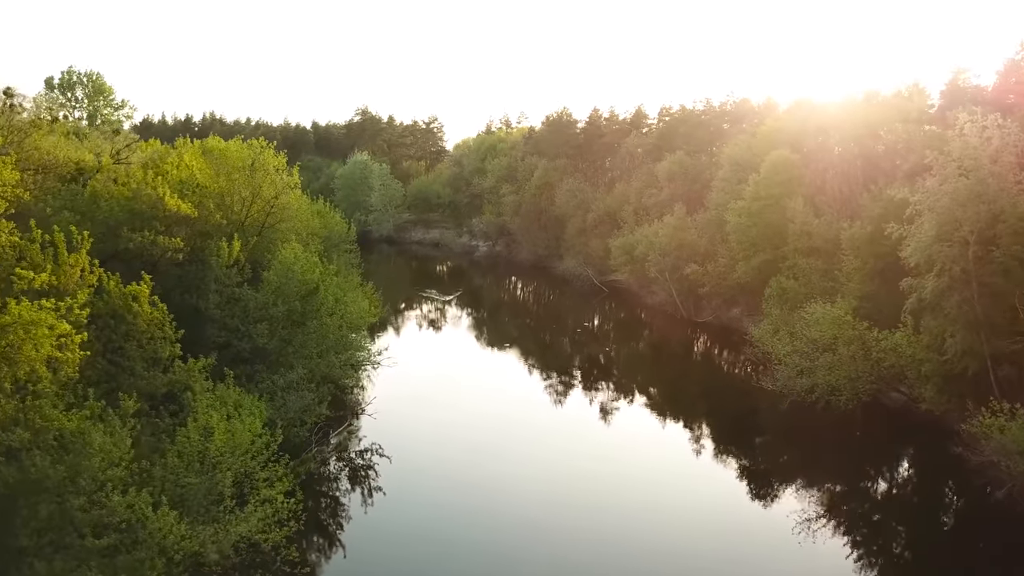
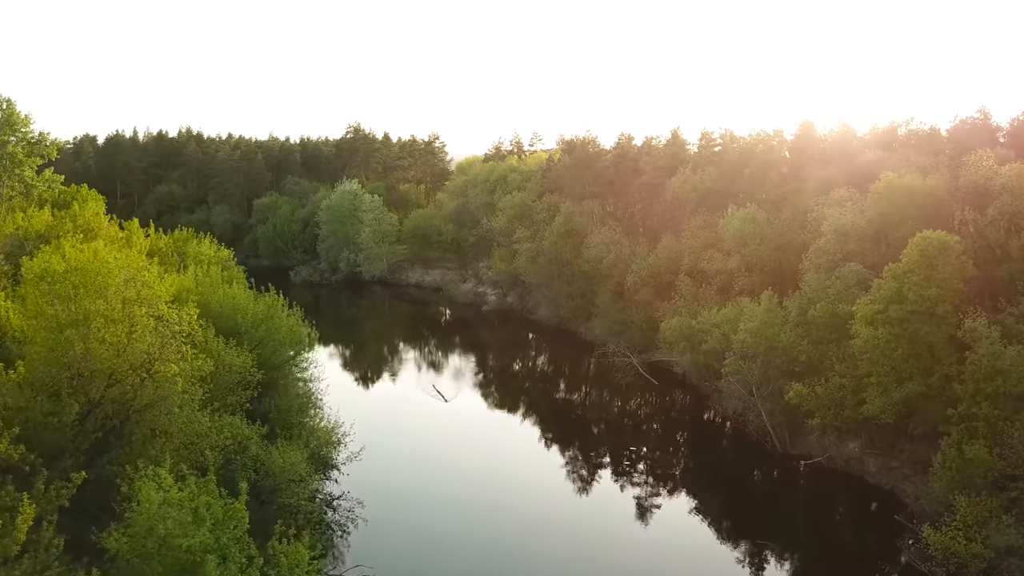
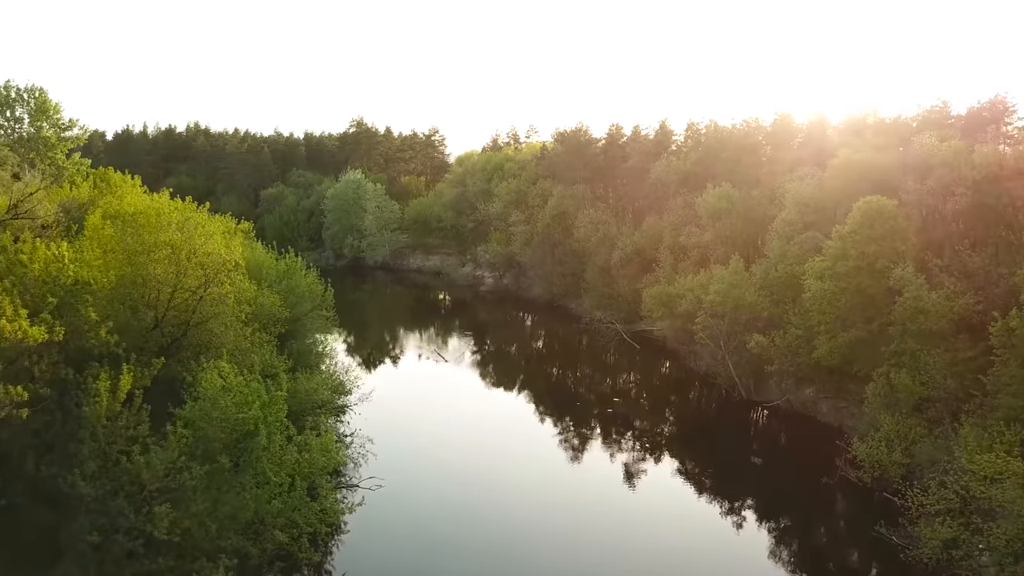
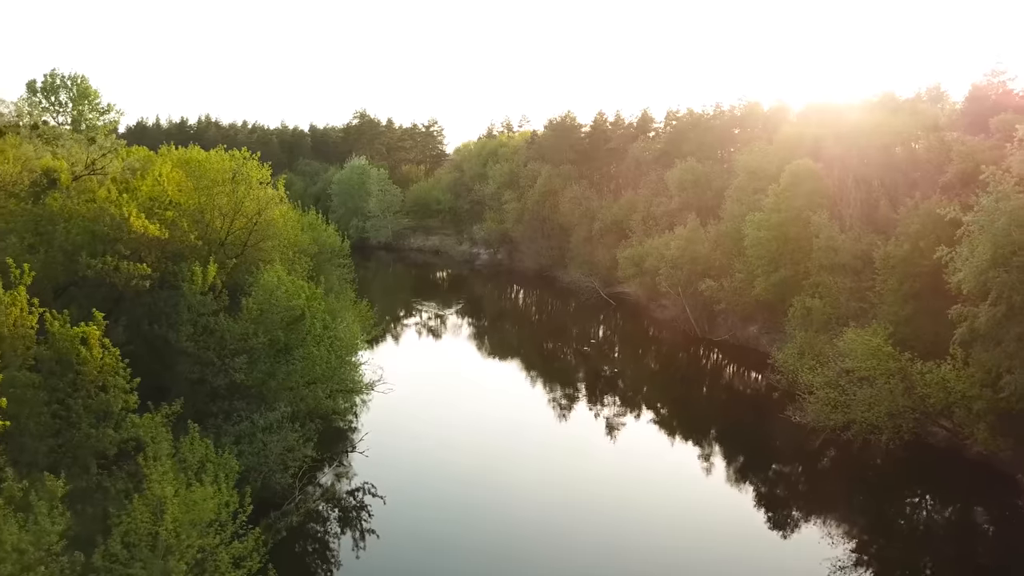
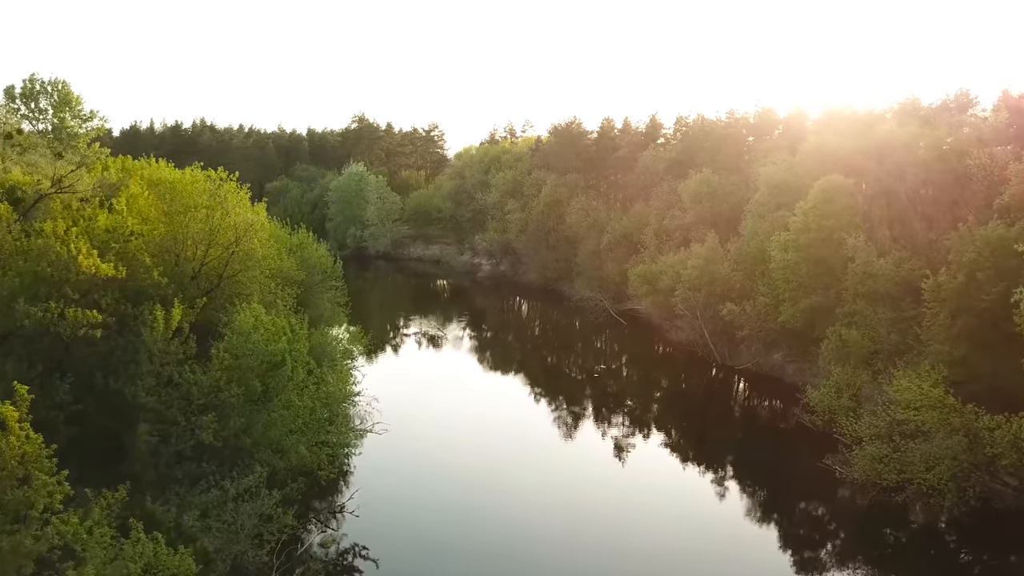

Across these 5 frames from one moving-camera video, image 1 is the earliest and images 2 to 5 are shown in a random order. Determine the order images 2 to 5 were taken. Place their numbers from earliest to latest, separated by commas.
4, 5, 3, 2
